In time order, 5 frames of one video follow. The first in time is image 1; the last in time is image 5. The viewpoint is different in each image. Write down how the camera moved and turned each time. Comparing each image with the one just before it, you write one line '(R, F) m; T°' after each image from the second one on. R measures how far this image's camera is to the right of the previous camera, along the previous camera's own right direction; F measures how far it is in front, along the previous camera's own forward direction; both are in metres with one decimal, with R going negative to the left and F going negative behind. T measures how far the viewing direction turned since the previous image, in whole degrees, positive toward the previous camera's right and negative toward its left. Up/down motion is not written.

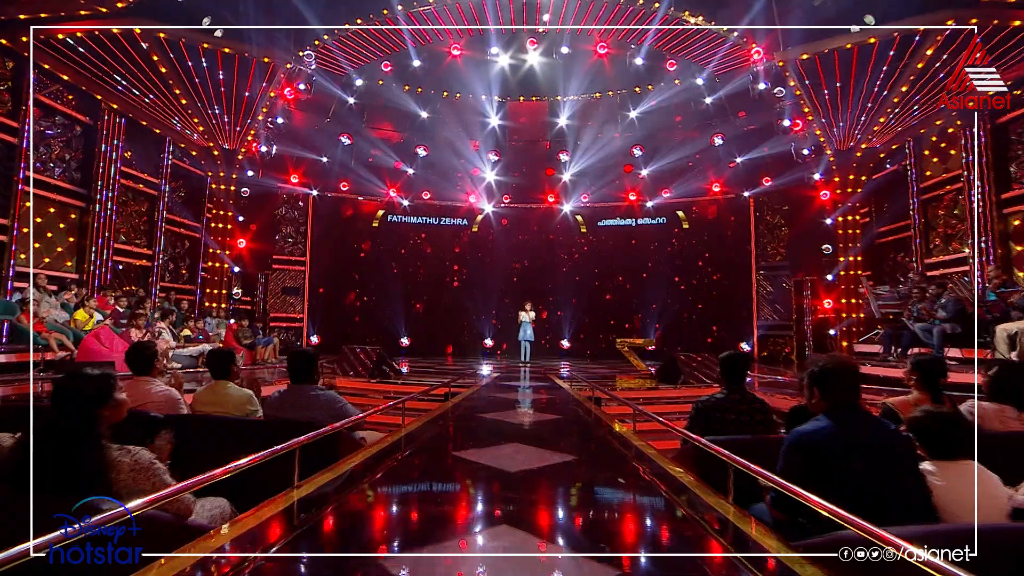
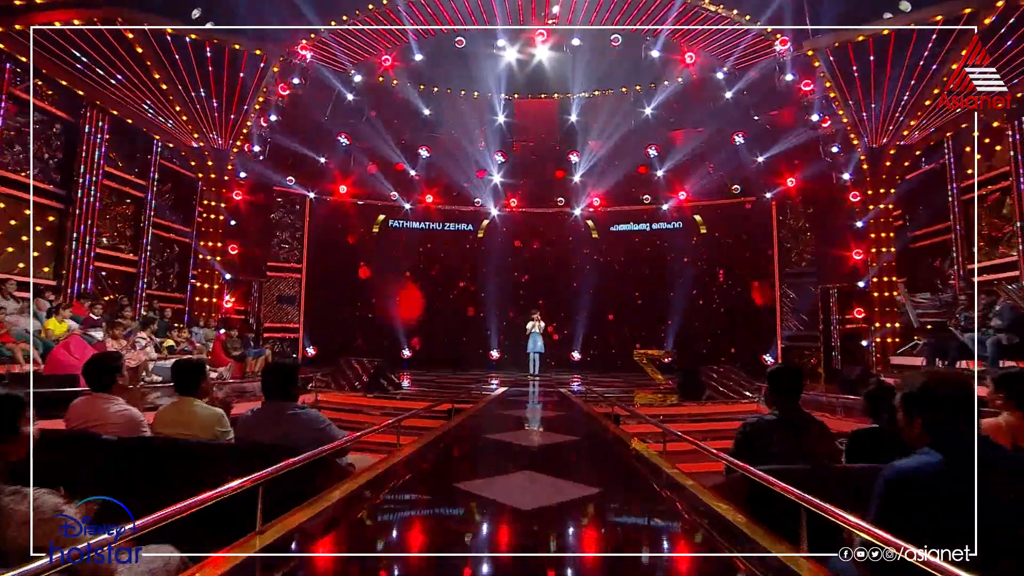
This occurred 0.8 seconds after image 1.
(0.0, +0.7) m; 0°
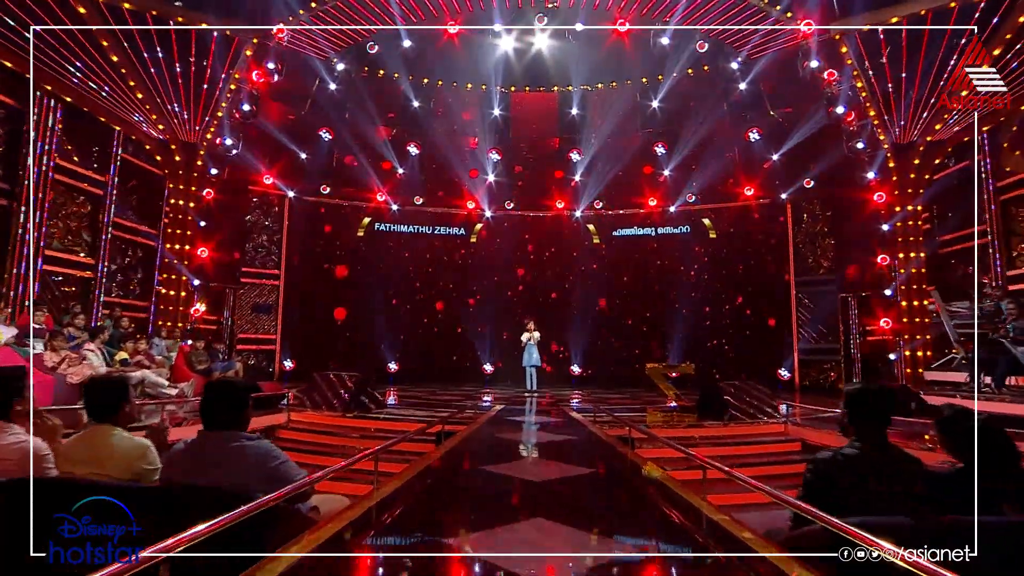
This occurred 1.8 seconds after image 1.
(-0.1, +1.0) m; +1°
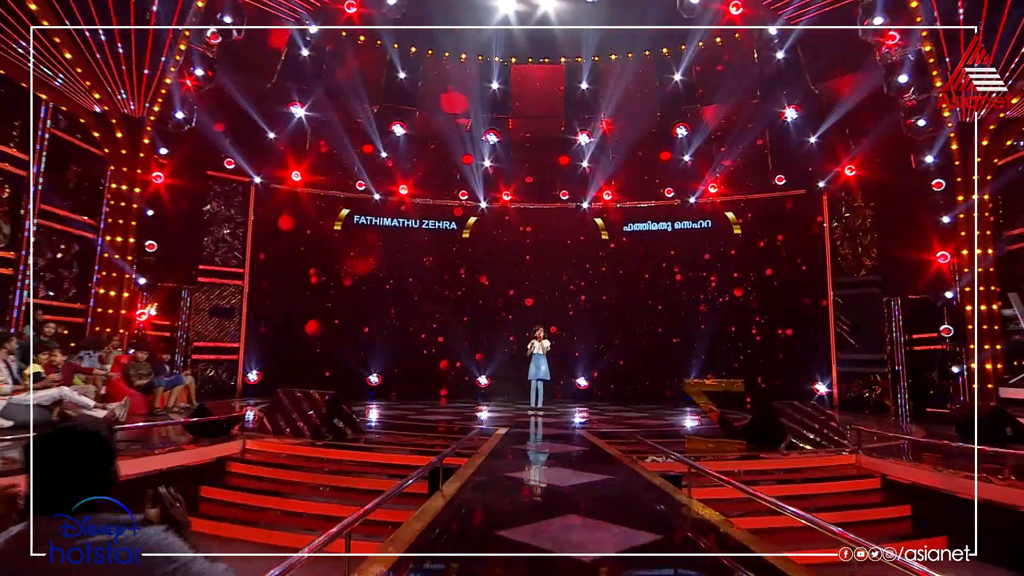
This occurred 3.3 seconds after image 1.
(-0.2, +1.5) m; +1°
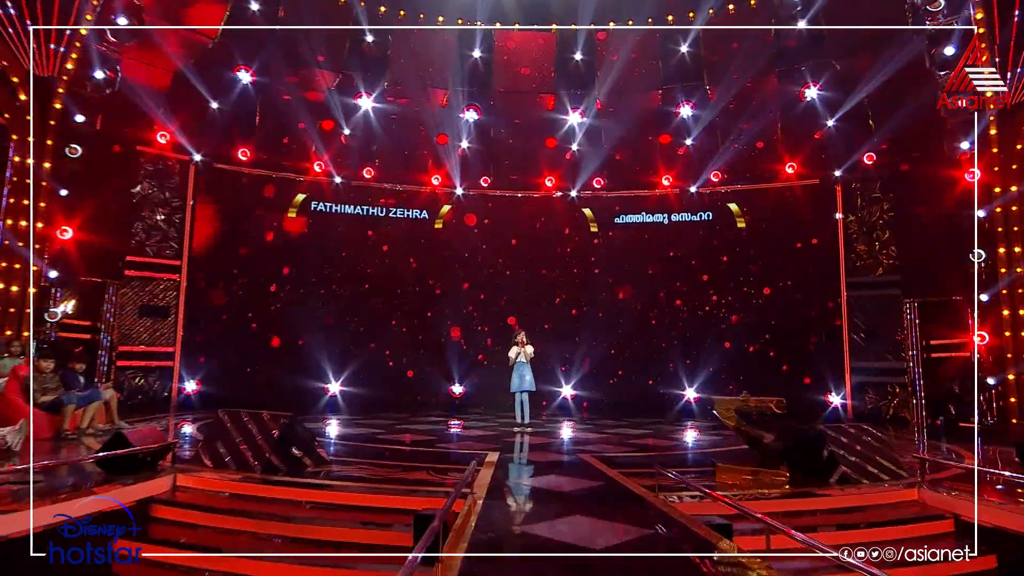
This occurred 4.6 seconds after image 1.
(-0.3, +1.2) m; +4°
